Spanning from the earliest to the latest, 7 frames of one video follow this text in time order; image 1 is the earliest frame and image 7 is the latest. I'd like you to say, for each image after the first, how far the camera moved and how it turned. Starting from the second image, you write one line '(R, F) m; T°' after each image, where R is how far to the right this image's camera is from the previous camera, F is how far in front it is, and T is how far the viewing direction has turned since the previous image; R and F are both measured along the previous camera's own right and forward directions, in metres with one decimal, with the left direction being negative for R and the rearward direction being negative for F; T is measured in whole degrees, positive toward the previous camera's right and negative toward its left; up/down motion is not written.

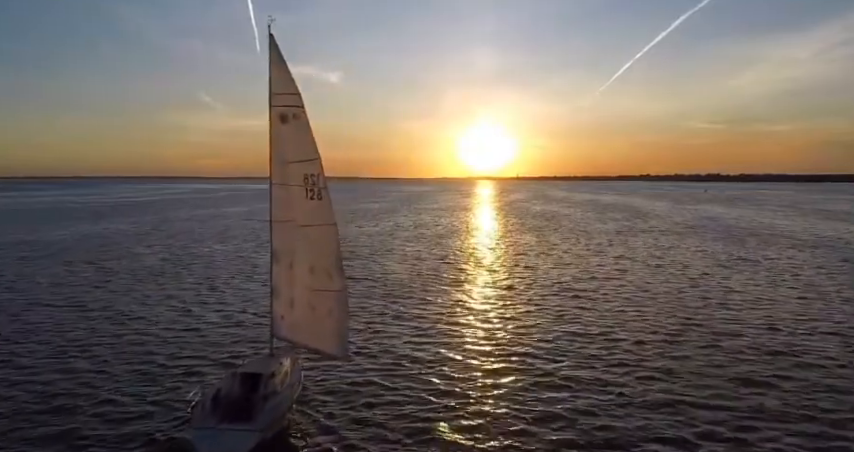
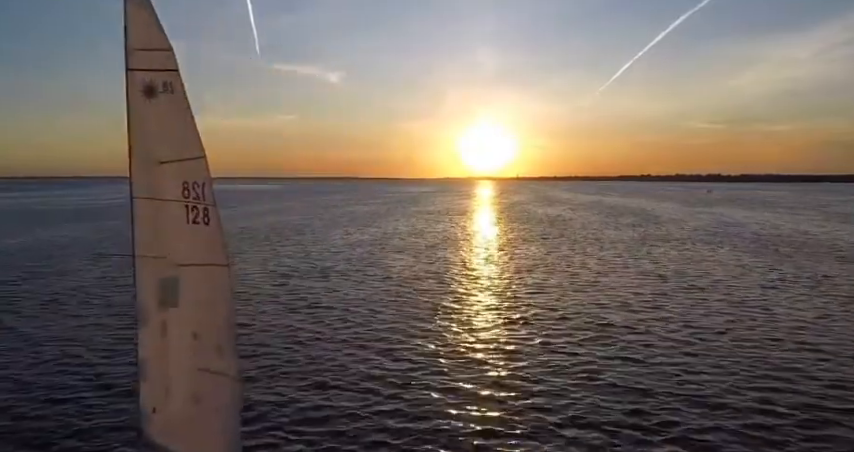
(+0.6, +4.7) m; 0°
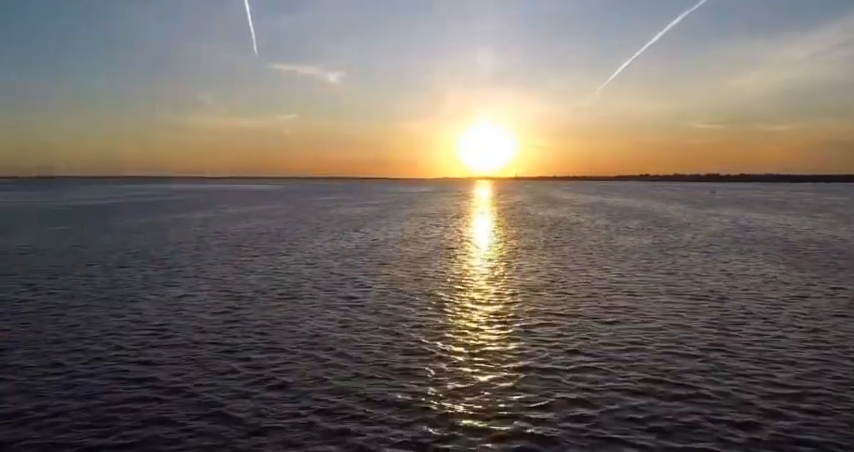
(+0.5, +4.4) m; 0°
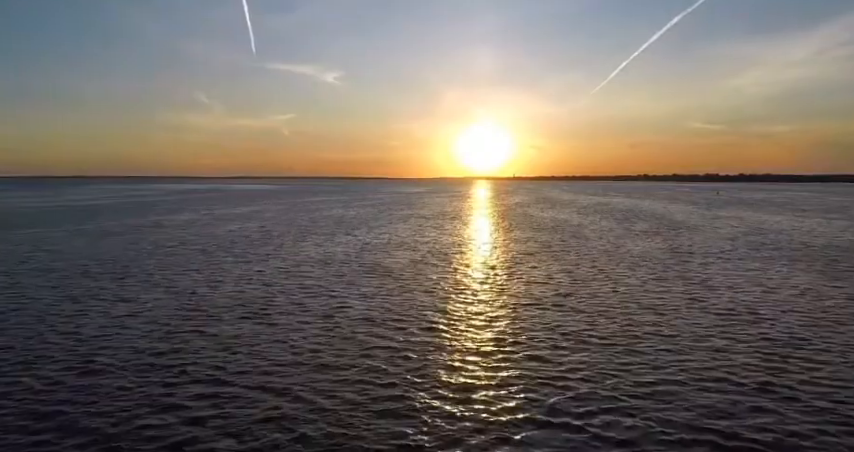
(+0.2, +3.0) m; 0°
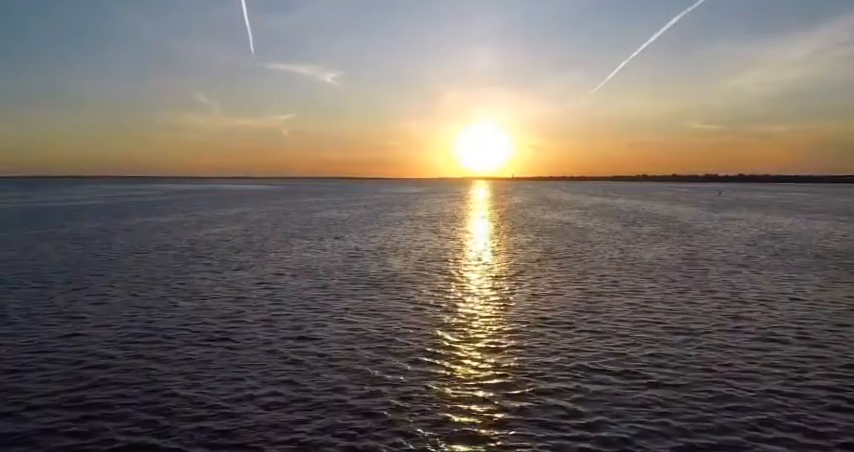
(+0.3, +2.9) m; 0°
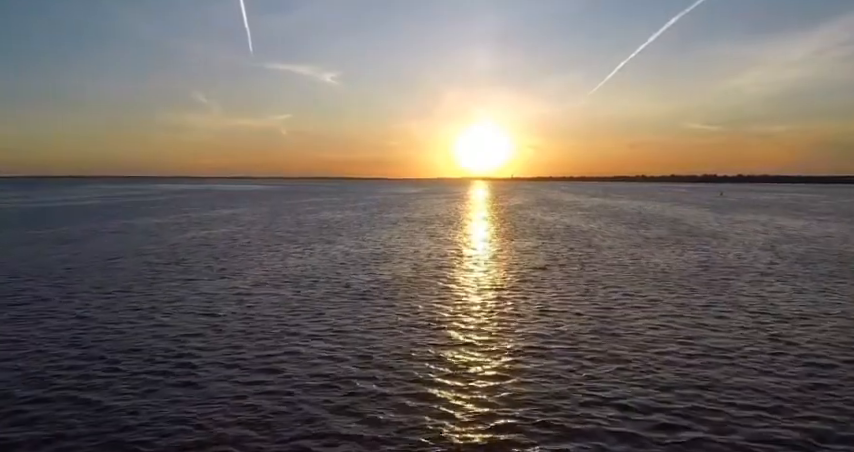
(+0.2, +2.5) m; 0°
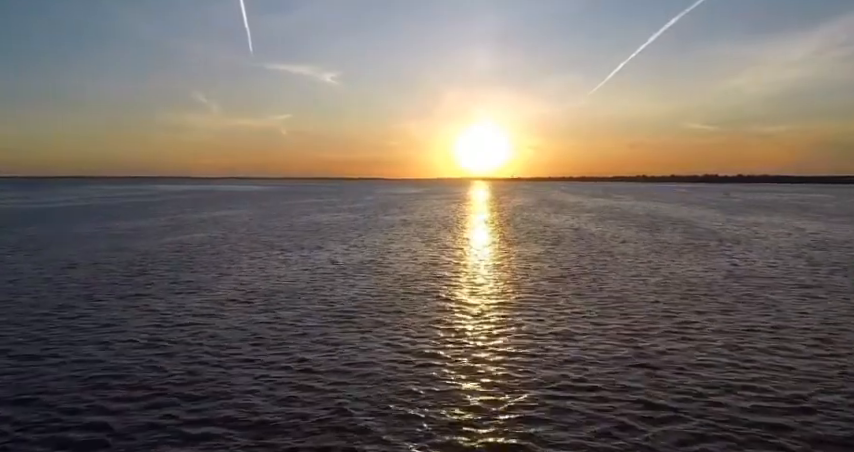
(+0.1, +3.2) m; 0°
